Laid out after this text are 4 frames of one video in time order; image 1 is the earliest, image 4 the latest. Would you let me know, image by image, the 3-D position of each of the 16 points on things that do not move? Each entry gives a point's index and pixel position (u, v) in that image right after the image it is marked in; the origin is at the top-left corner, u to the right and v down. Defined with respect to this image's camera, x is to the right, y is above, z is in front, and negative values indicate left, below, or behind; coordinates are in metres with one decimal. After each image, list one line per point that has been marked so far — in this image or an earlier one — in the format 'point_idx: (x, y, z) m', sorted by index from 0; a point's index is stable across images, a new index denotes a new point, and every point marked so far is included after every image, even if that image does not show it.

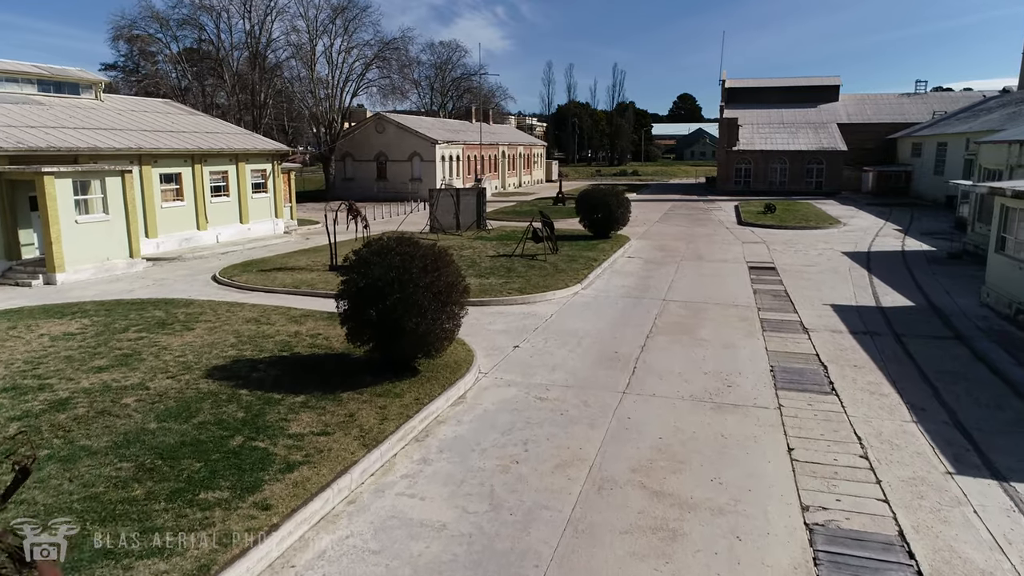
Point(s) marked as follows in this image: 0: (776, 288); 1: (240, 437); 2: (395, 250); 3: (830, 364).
0: (+6.8, 0.0, +17.3) m
1: (-2.9, -1.6, +7.1) m
2: (-1.6, +0.5, +8.9) m
3: (+5.1, -1.2, +10.9) m
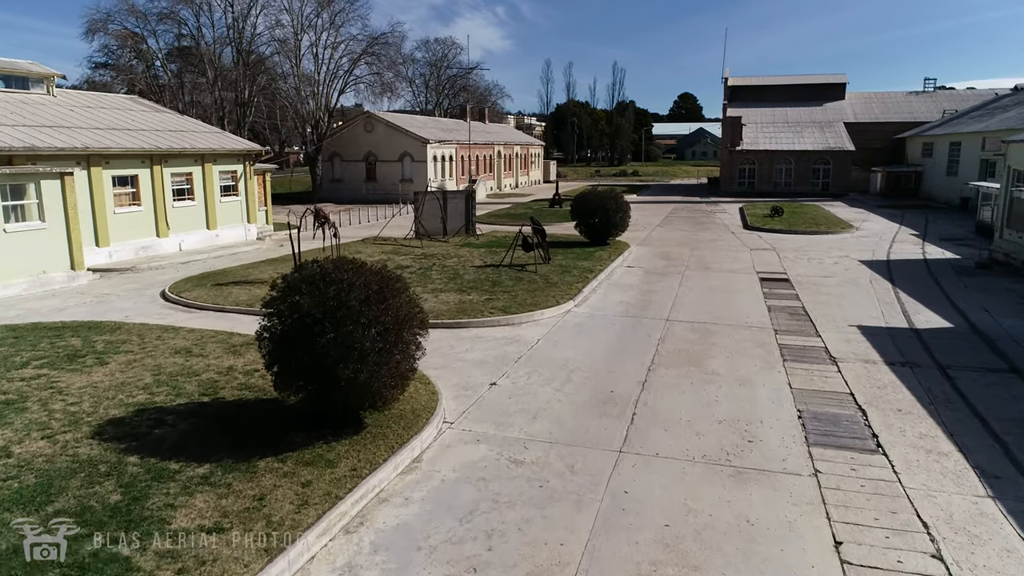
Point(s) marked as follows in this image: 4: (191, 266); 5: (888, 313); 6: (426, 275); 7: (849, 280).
0: (+6.4, -0.4, +15.4) m
1: (-3.2, -2.0, +5.3) m
2: (-1.9, +0.1, +7.1) m
3: (+4.8, -1.6, +9.0) m
4: (-9.1, +0.6, +19.2) m
5: (+8.0, -0.5, +14.4) m
6: (-2.3, +0.3, +17.6) m
7: (+9.2, +0.2, +18.4) m
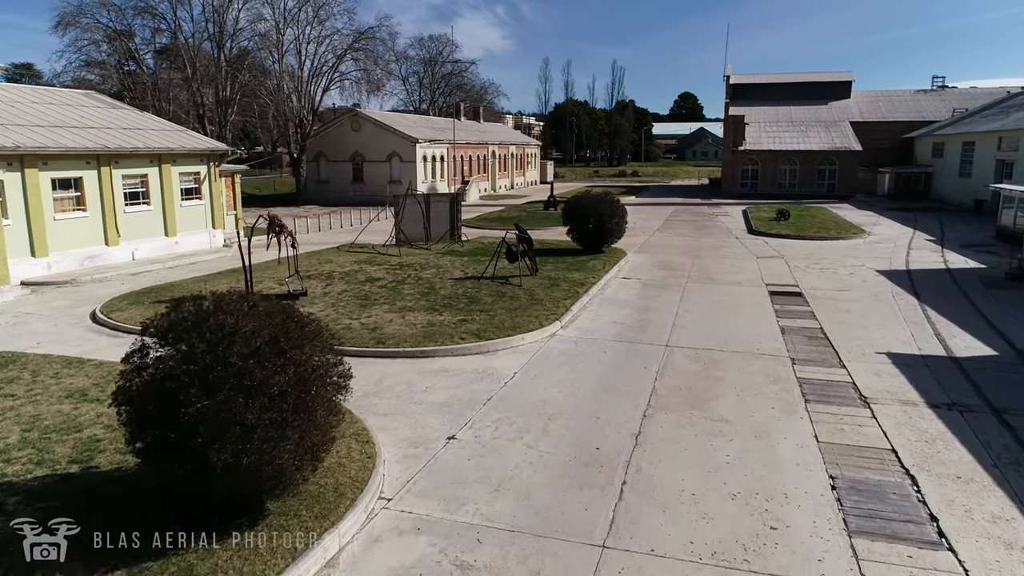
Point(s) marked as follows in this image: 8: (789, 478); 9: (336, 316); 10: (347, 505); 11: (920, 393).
0: (+6.0, -0.8, +13.6) m
1: (-3.7, -2.3, +3.5) m
2: (-2.4, -0.3, +5.2) m
3: (+4.3, -2.0, +7.2) m
4: (-9.5, +0.2, +17.3) m
5: (+7.6, -0.9, +12.6) m
6: (-2.7, 0.0, +15.7) m
7: (+8.8, -0.2, +16.5) m
8: (+2.9, -2.0, +7.1) m
9: (-3.4, -0.6, +13.1) m
10: (-1.5, -1.9, +6.0) m
11: (+5.8, -1.5, +9.6) m
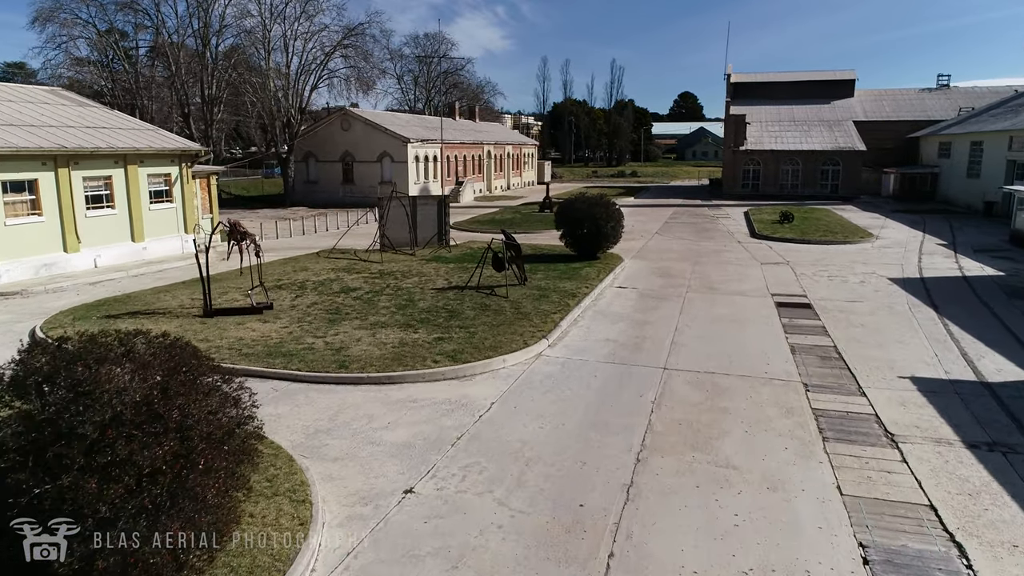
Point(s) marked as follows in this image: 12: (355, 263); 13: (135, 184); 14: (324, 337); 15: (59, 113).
0: (+5.7, -1.0, +12.4) m
1: (-4.0, -2.6, +2.2) m
2: (-2.7, -0.5, +4.0) m
3: (+4.0, -2.2, +6.0) m
4: (-9.9, 0.0, +16.1) m
5: (+7.3, -1.2, +11.4) m
6: (-3.0, -0.3, +14.5) m
7: (+8.4, -0.4, +15.3) m
8: (+2.6, -2.2, +5.9) m
9: (-3.7, -0.8, +11.8) m
10: (-1.8, -2.2, +4.8) m
11: (+5.5, -1.8, +8.4) m
12: (-4.5, +0.7, +19.3) m
13: (-10.7, +3.0, +19.1) m
14: (-3.3, -0.8, +11.7) m
15: (-13.1, +5.0, +19.5) m
